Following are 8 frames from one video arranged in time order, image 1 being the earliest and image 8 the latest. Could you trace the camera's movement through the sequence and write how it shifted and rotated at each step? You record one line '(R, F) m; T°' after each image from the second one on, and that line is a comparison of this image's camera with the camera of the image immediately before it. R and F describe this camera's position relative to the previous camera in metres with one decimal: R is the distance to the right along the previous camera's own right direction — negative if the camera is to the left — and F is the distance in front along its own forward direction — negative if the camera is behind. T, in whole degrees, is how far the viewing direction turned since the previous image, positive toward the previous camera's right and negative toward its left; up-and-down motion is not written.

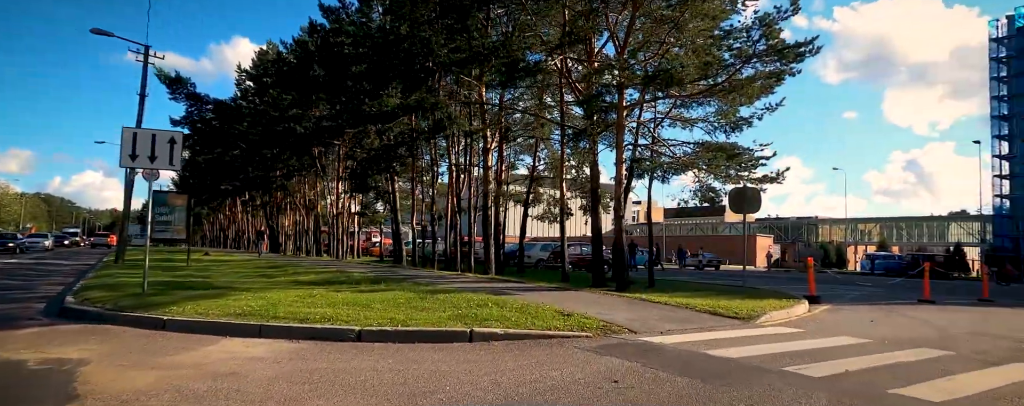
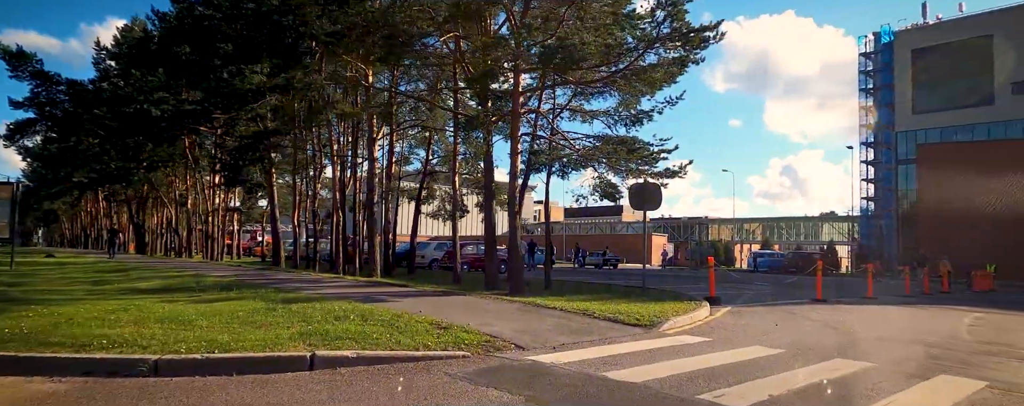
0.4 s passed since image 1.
(+0.6, +1.7) m; +10°
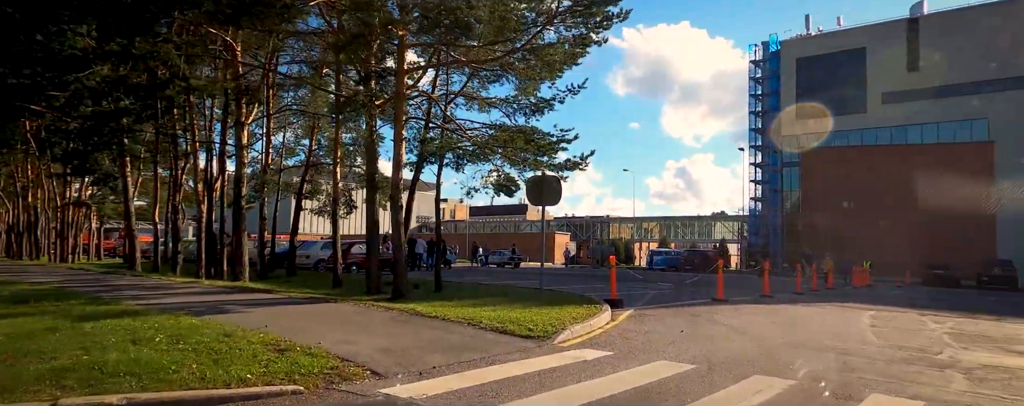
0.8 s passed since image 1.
(+0.6, +1.5) m; +10°
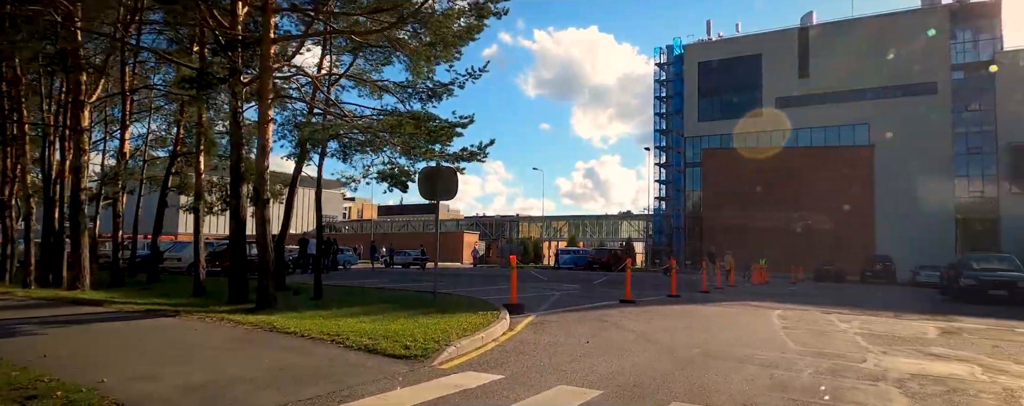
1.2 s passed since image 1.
(+0.5, +1.4) m; +9°
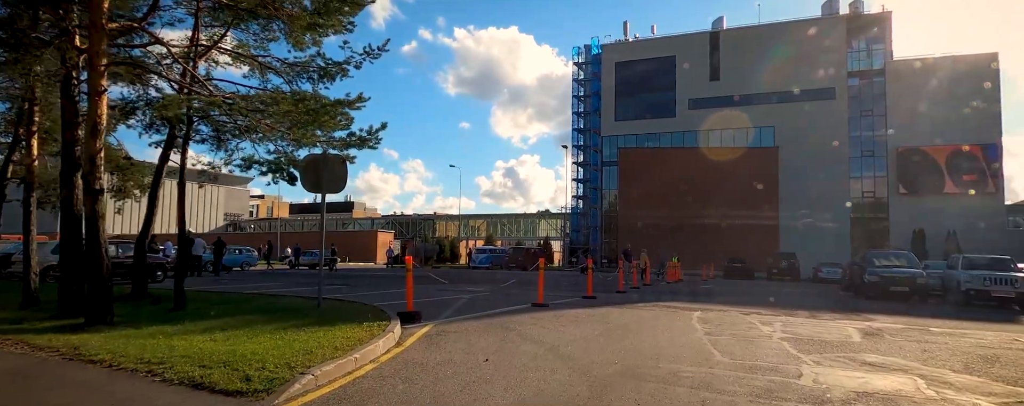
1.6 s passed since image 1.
(+0.4, +1.2) m; +8°
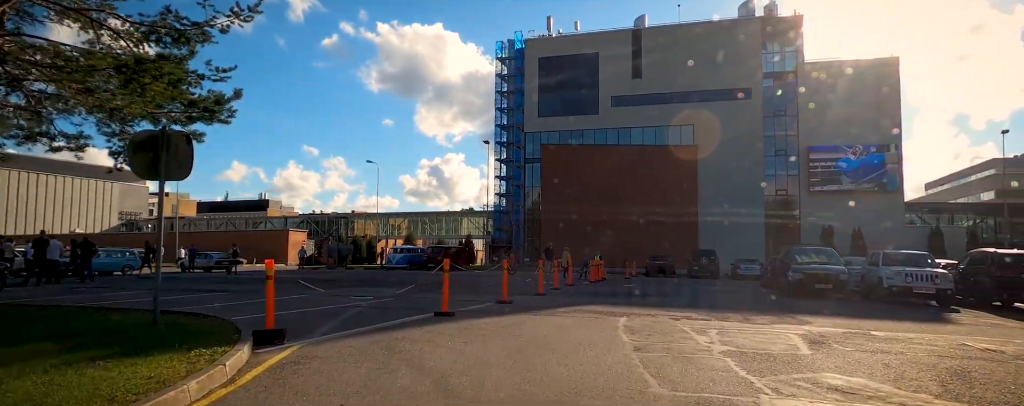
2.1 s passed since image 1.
(+0.4, +1.5) m; +8°
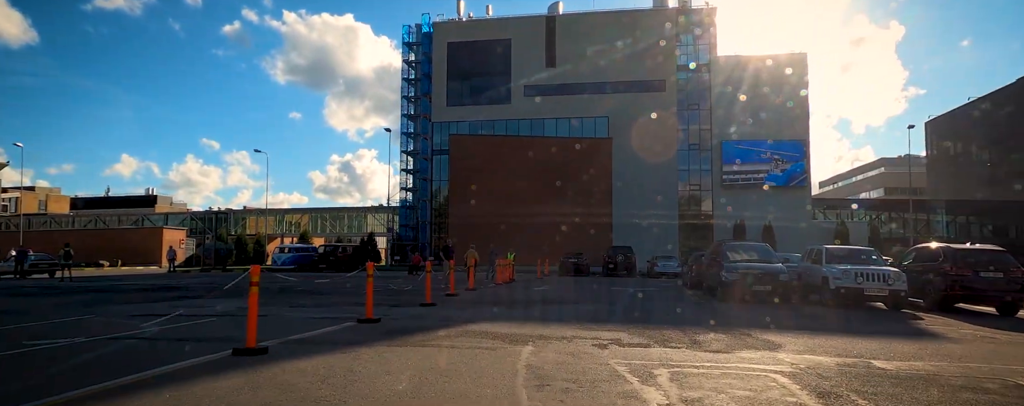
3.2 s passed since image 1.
(+0.7, +2.8) m; +9°
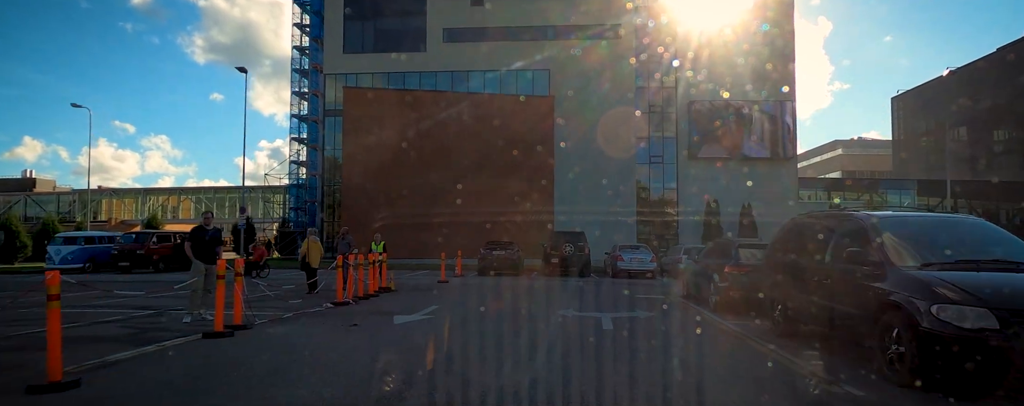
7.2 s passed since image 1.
(+1.3, +8.2) m; +7°
